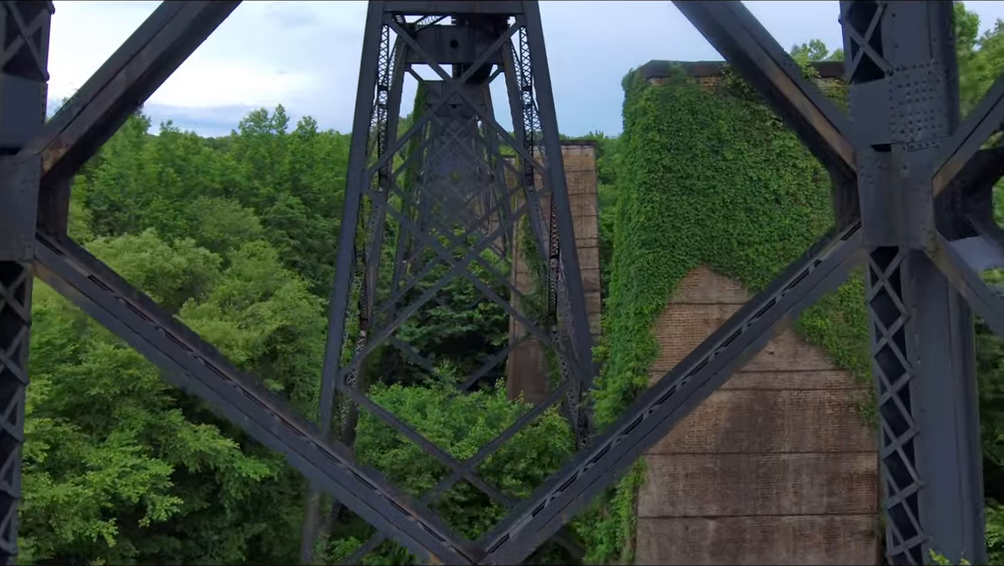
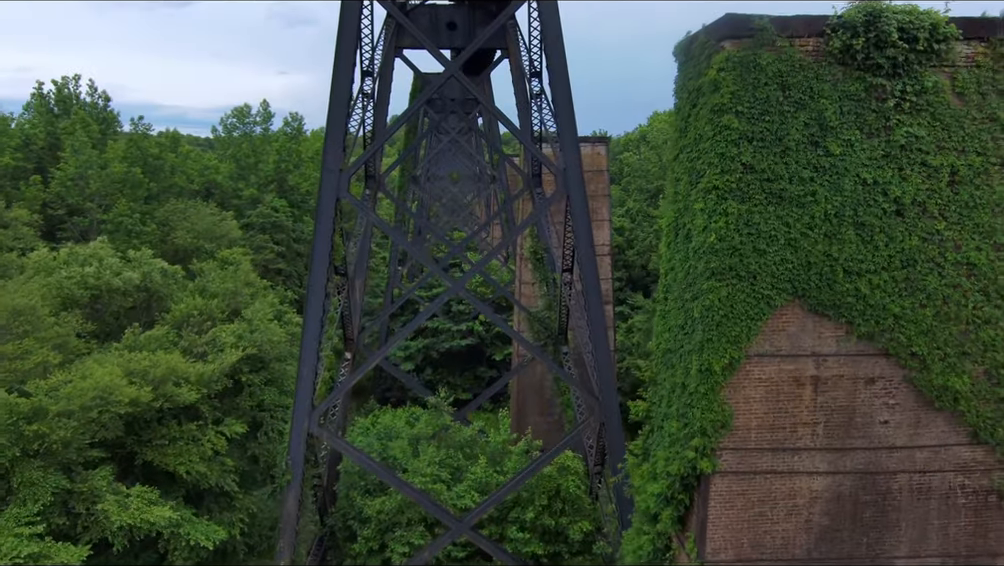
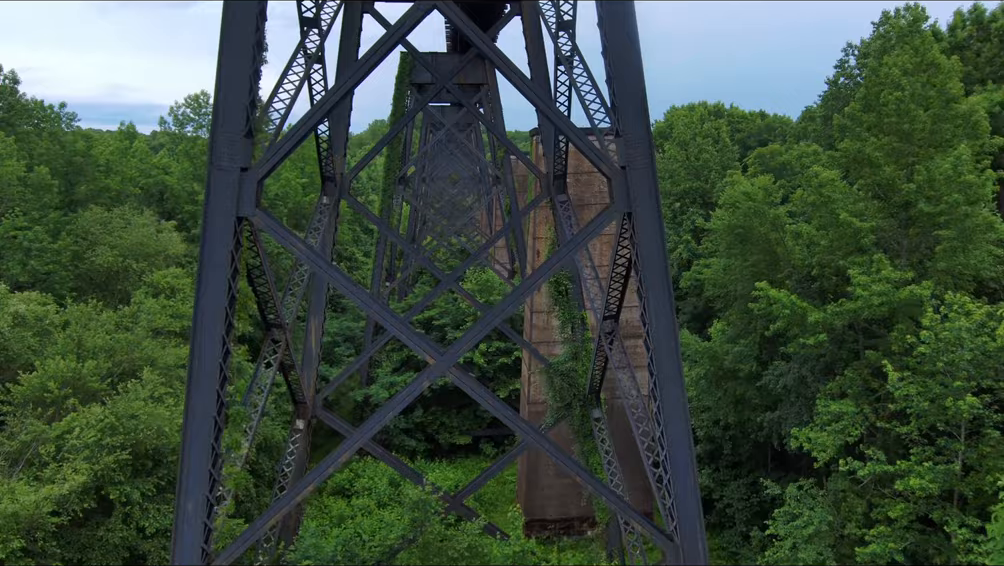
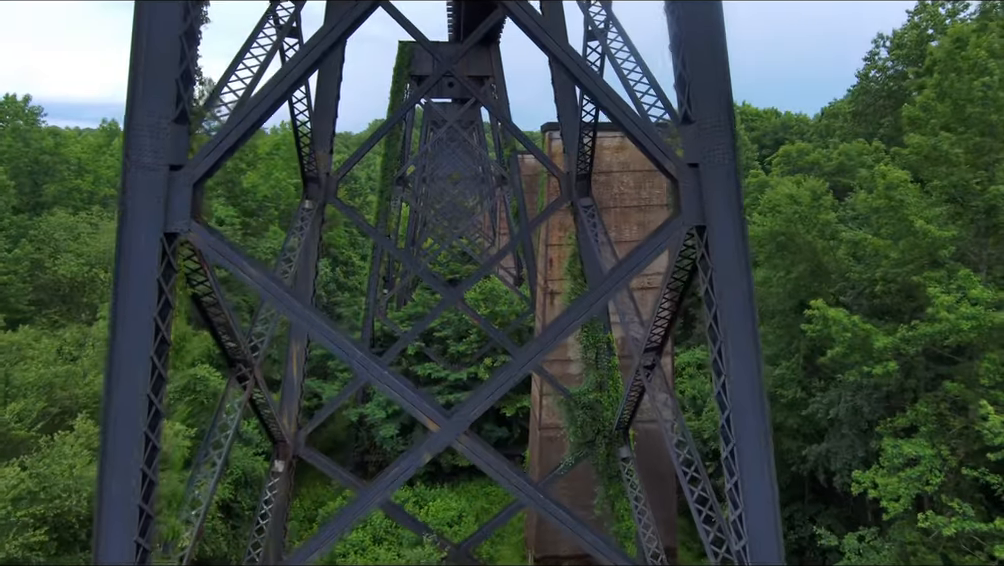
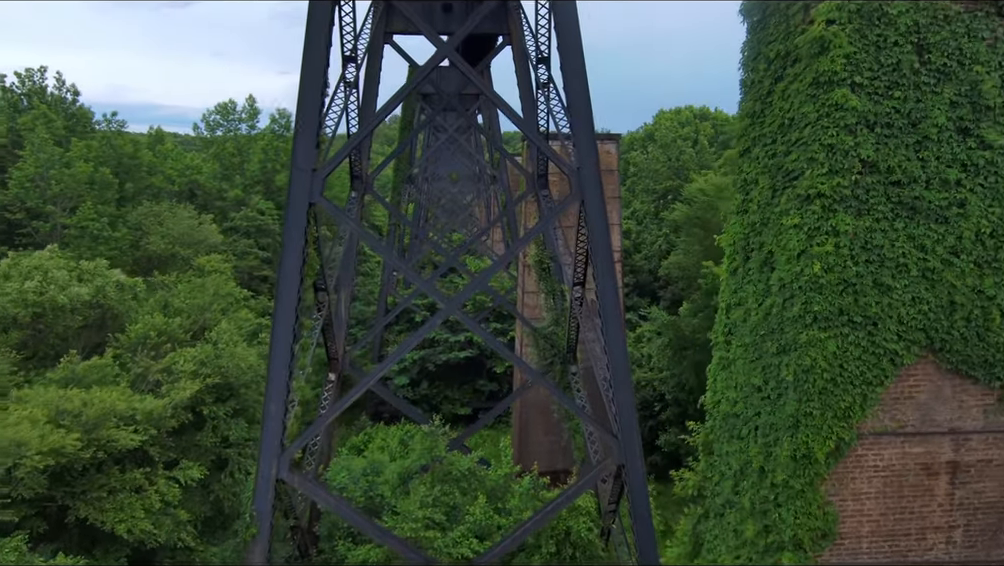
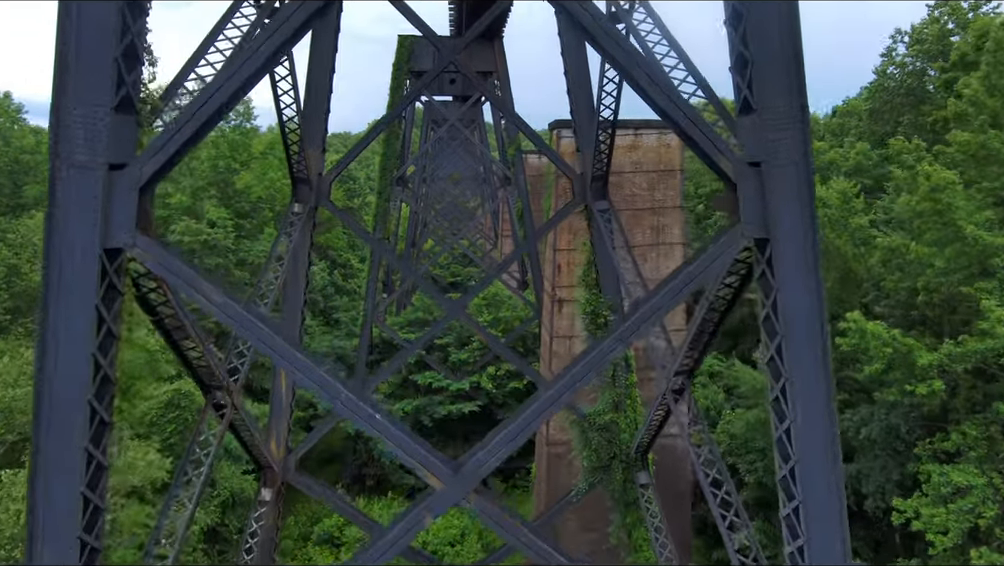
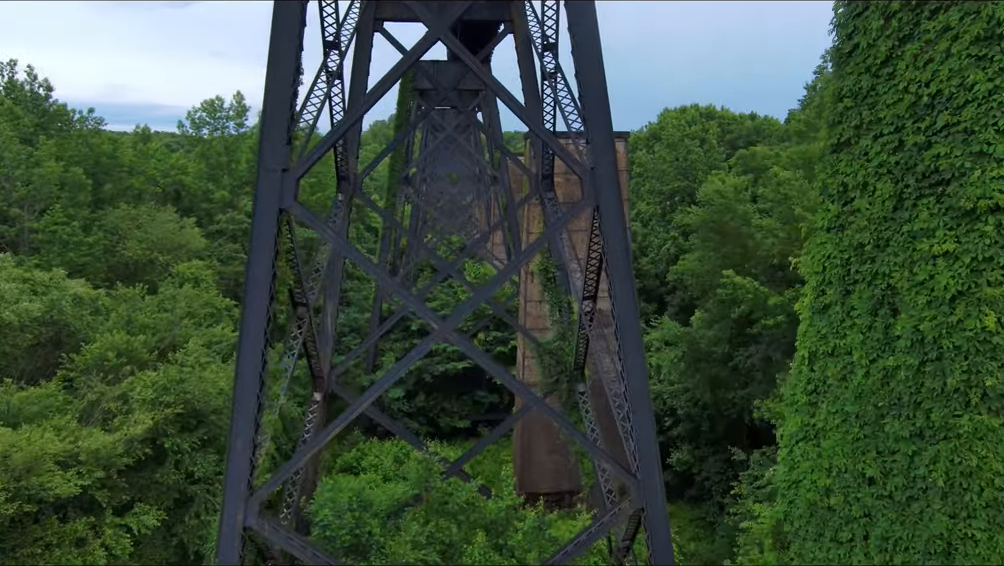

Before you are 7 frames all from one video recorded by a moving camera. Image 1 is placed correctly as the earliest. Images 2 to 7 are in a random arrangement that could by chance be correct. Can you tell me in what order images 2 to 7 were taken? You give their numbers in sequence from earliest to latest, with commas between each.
2, 5, 7, 3, 4, 6
